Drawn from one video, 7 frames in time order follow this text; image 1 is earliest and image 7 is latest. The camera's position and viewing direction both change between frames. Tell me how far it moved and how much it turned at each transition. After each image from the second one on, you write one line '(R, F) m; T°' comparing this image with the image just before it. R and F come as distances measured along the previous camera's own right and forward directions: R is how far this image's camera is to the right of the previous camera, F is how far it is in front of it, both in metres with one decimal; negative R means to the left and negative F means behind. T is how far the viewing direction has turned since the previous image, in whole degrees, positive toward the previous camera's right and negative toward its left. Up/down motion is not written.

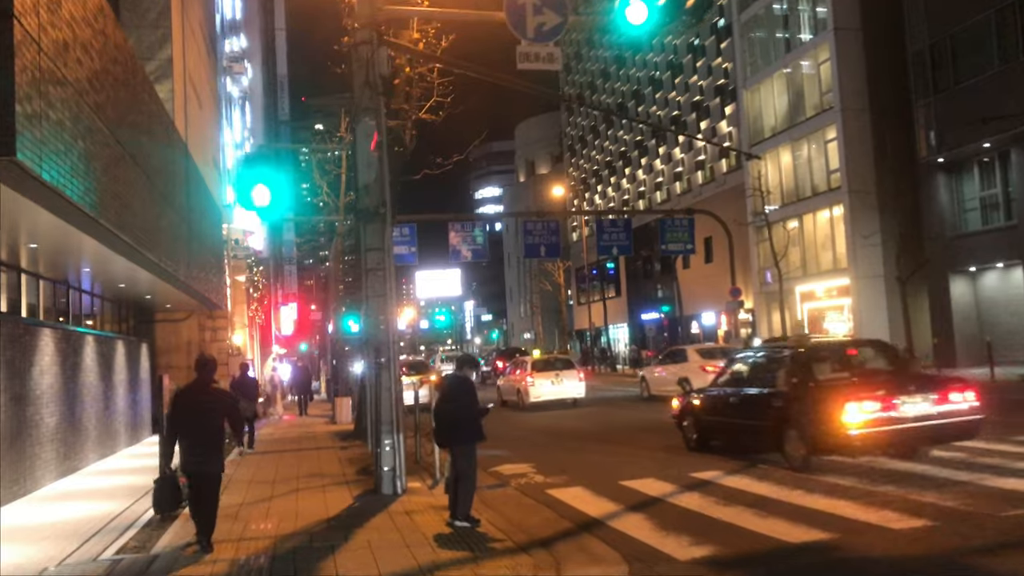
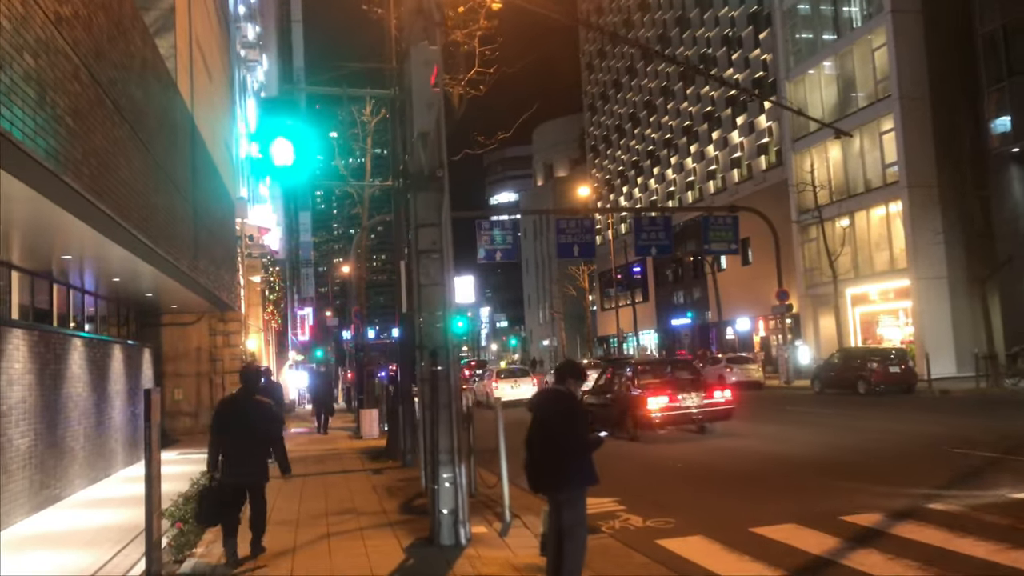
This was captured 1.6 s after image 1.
(-0.9, +2.8) m; -1°
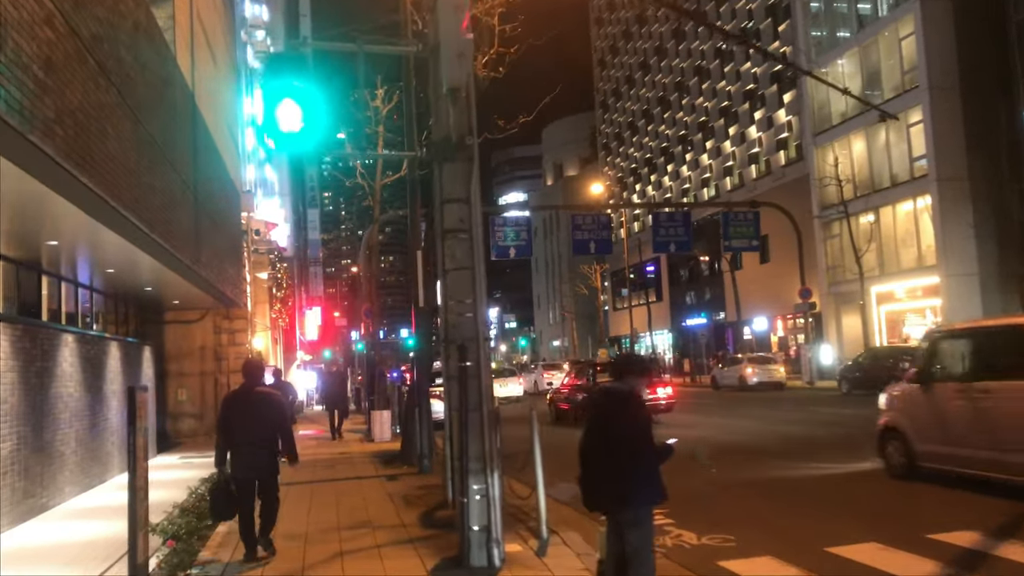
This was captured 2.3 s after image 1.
(-0.3, +1.1) m; 0°
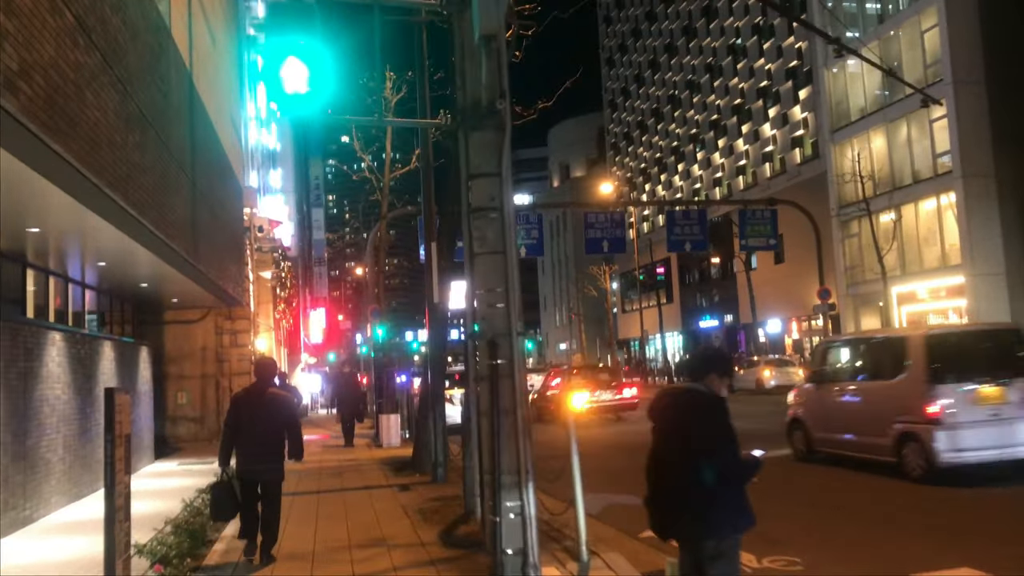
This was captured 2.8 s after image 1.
(-0.3, +1.0) m; 0°
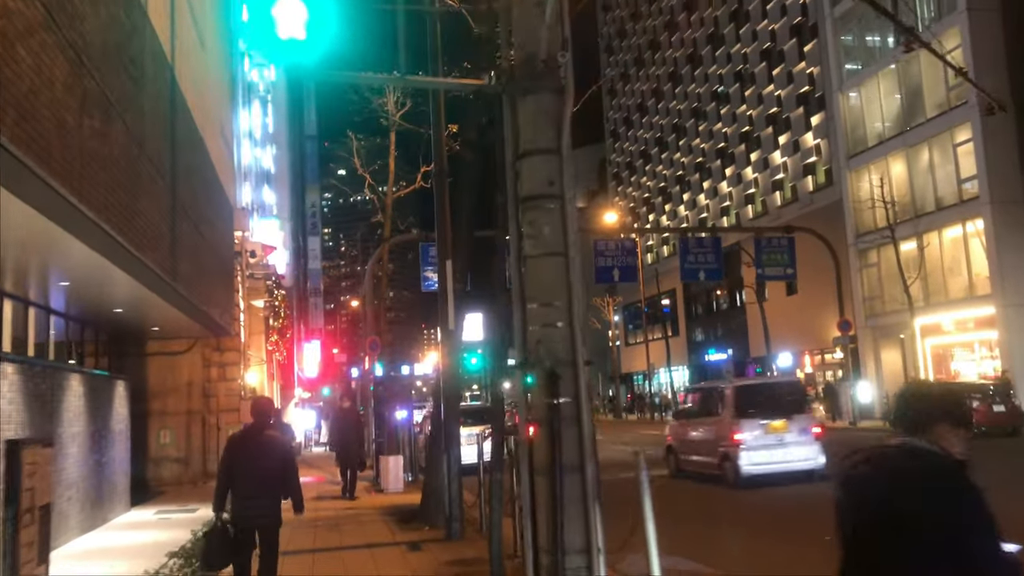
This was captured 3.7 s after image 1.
(-0.4, +1.8) m; 0°
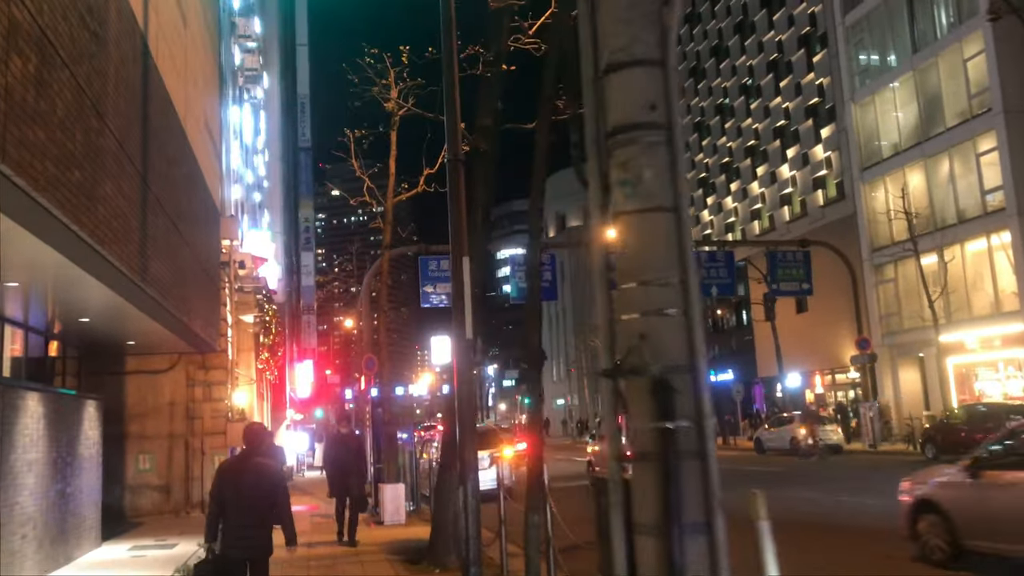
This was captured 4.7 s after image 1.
(-0.4, +1.7) m; 0°
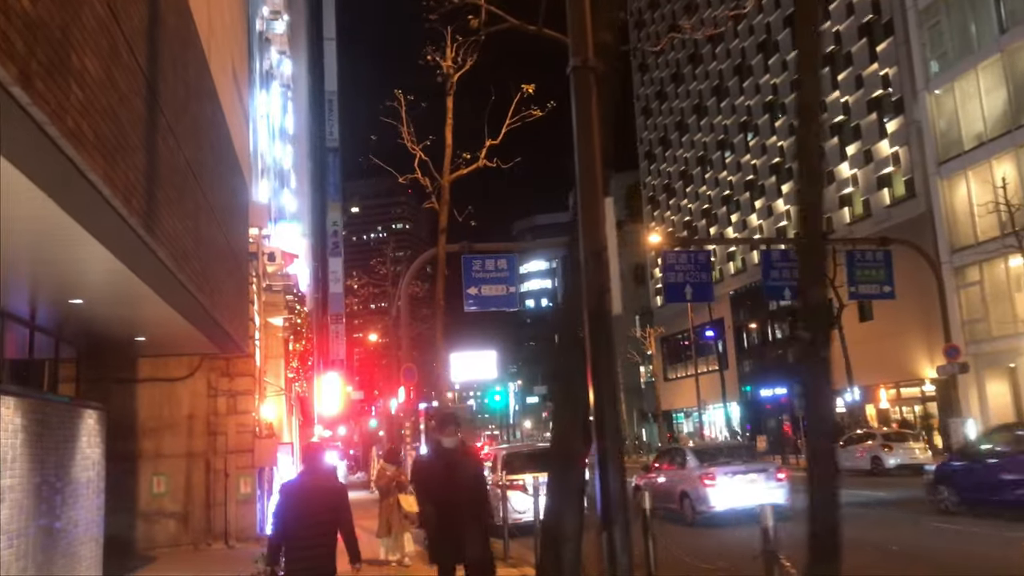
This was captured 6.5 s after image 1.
(-1.2, +3.0) m; -1°
